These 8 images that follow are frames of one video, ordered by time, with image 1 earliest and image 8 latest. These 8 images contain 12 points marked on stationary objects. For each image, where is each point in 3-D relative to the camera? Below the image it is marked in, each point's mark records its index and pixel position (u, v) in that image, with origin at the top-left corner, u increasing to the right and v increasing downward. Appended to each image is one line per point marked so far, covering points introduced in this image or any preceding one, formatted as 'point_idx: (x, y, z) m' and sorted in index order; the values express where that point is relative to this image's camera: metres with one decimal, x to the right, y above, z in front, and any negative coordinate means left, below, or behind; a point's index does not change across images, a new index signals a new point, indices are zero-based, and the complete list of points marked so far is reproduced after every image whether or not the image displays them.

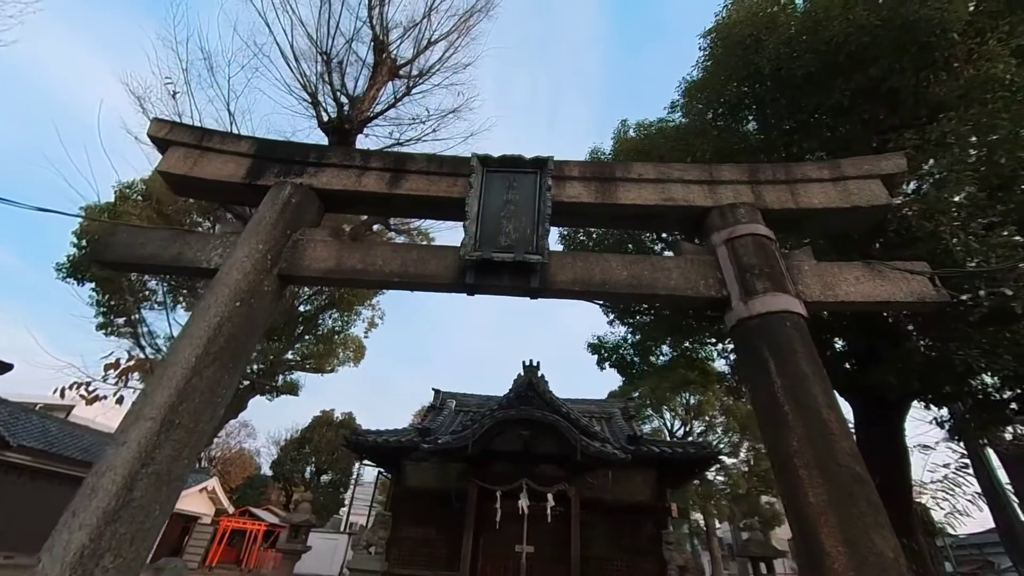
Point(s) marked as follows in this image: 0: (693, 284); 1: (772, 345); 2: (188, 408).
0: (+1.6, 0.0, +3.7) m
1: (+2.0, -0.4, +3.2) m
2: (-2.3, -0.8, +3.0) m
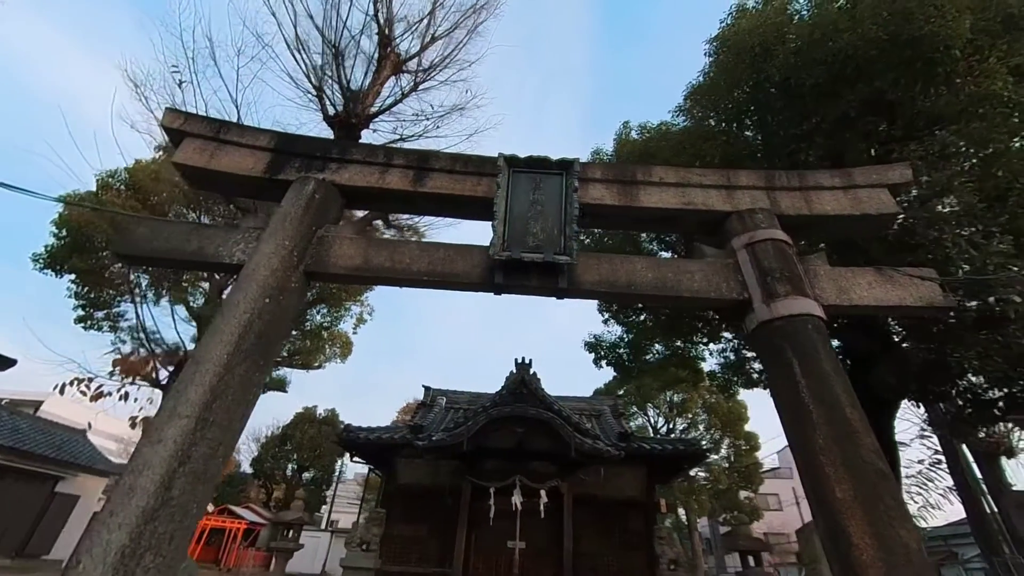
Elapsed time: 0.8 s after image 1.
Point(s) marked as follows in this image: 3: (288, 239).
0: (+1.8, 0.0, +3.8) m
1: (+2.2, -0.5, +3.3) m
2: (-2.0, -0.8, +3.0) m
3: (-1.9, +0.4, +3.7) m
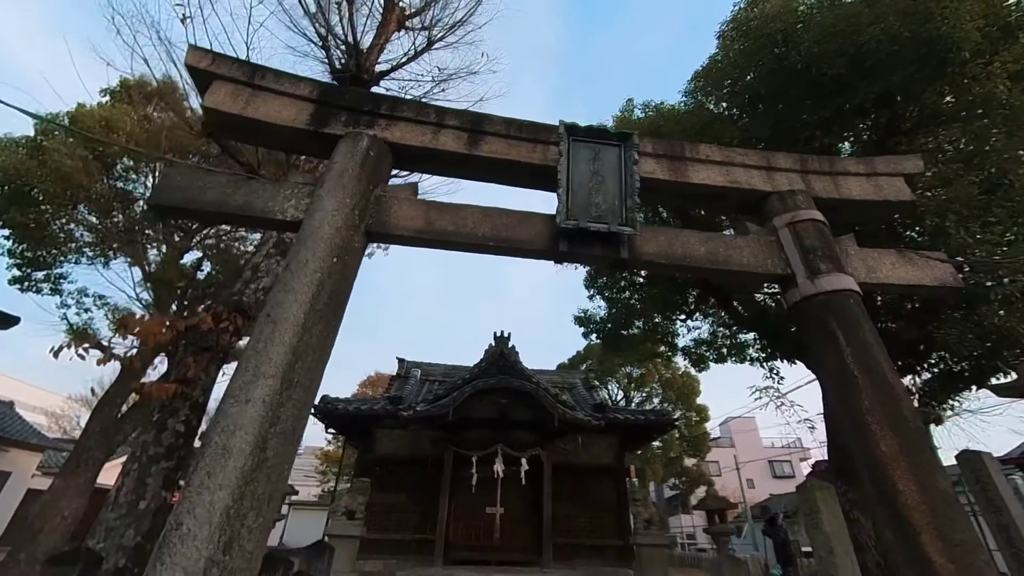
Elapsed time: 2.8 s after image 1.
0: (+2.4, +0.2, +4.0) m
1: (+2.8, -0.3, +3.6) m
2: (-1.4, -0.5, +2.9) m
3: (-1.4, +0.8, +3.5) m
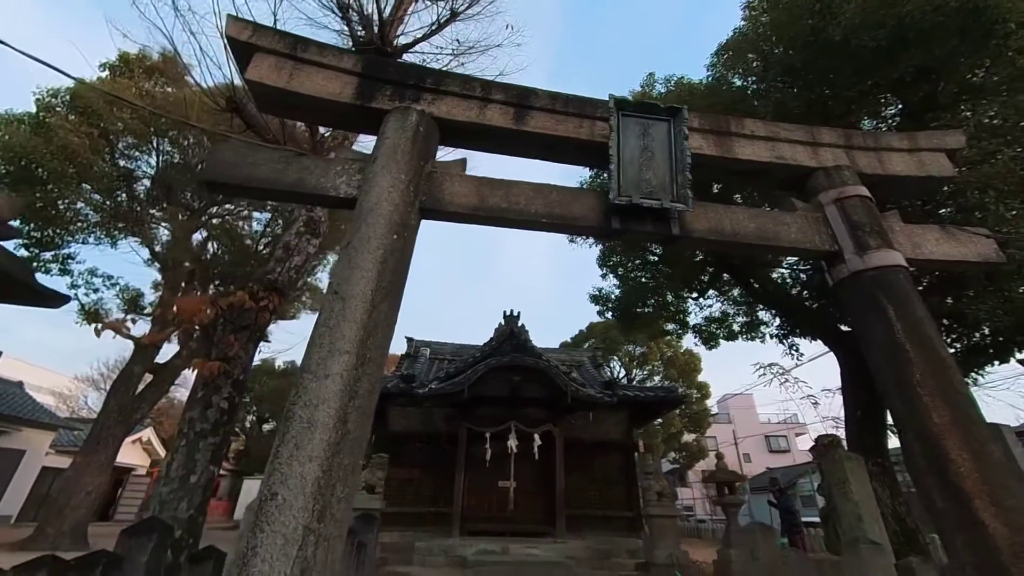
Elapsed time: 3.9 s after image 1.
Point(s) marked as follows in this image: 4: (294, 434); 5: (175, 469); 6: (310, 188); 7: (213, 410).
0: (+2.8, +0.5, +4.0) m
1: (+3.2, 0.0, +3.6) m
2: (-0.9, -0.4, +2.9) m
3: (-0.9, +0.9, +3.5) m
4: (-1.3, -0.9, +2.5) m
5: (-3.6, -1.9, +4.6) m
6: (-1.7, +0.8, +3.5) m
7: (-3.4, -1.4, +4.8) m
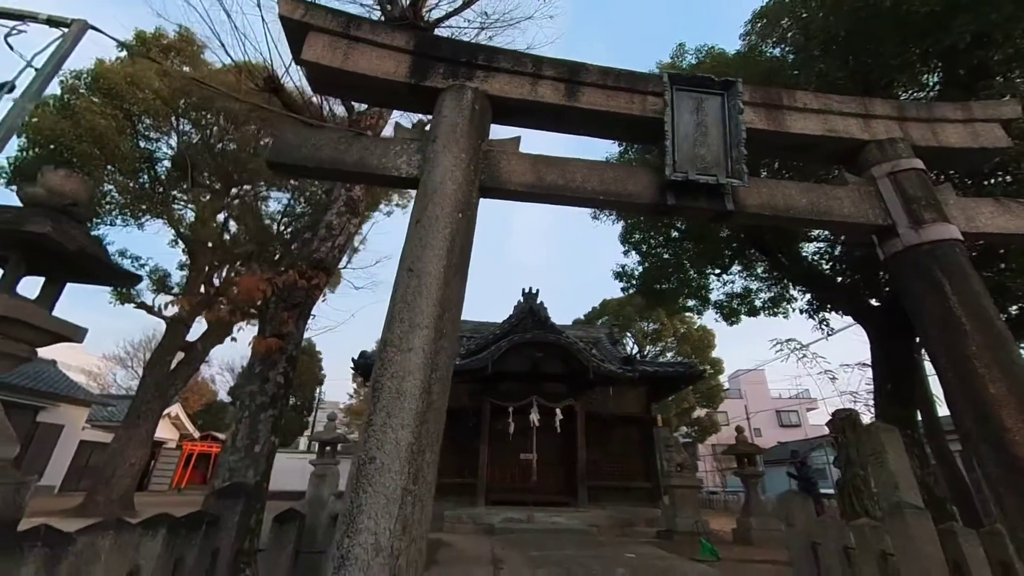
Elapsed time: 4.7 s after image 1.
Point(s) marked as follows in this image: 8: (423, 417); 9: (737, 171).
0: (+3.3, +0.7, +4.0) m
1: (+3.7, +0.2, +3.7) m
2: (-0.4, -0.2, +3.0) m
3: (-0.4, +1.1, +3.5) m
4: (-0.8, -0.7, +2.6) m
5: (-3.1, -1.7, +4.8) m
6: (-1.2, +1.0, +3.6) m
7: (-2.9, -1.1, +5.1) m
8: (-0.6, -0.8, +2.7) m
9: (+2.0, +1.0, +3.8) m
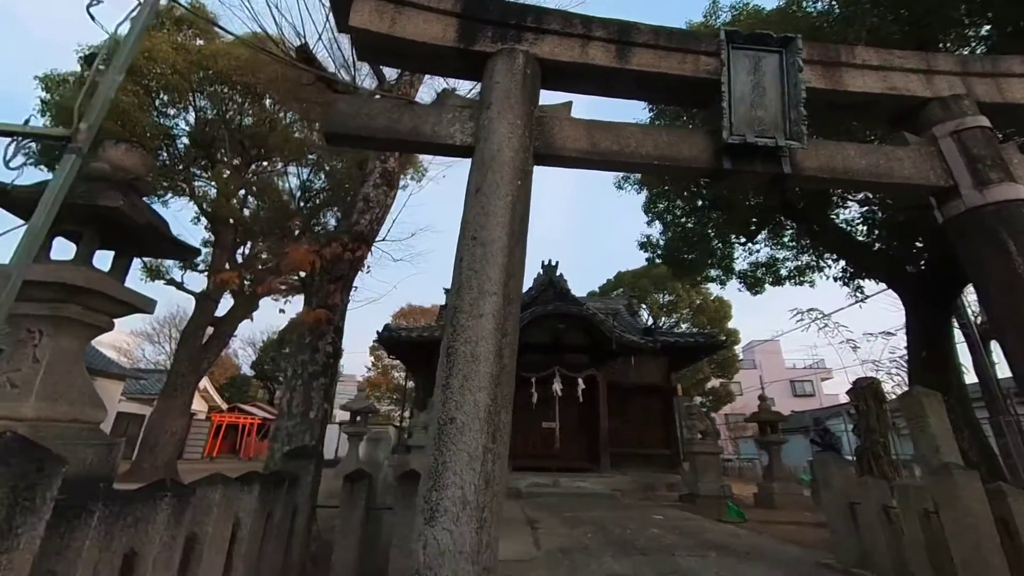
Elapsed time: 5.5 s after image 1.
0: (+3.8, +1.1, +3.9) m
1: (+4.2, +0.5, +3.6) m
2: (0.0, 0.0, +3.0) m
3: (+0.1, +1.4, +3.5) m
4: (-0.3, -0.5, +2.7) m
5: (-2.6, -1.4, +5.0) m
6: (-0.7, +1.3, +3.6) m
7: (-2.4, -0.8, +5.2) m
8: (-0.1, -0.6, +2.8) m
9: (+2.5, +1.4, +3.7) m
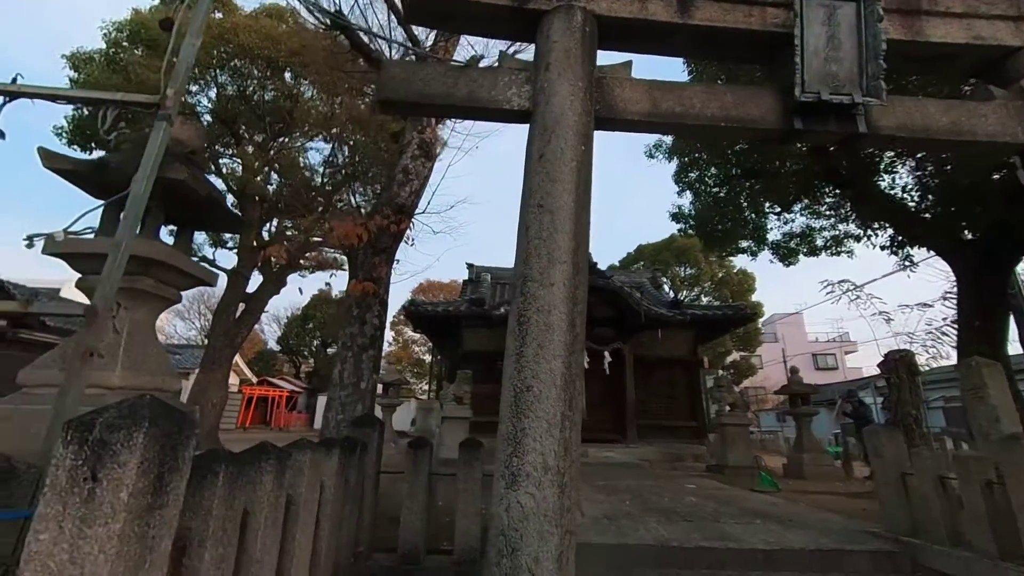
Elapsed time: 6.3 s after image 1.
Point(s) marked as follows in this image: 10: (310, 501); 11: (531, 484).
0: (+4.3, +1.4, +3.6) m
1: (+4.7, +0.8, +3.3) m
2: (+0.5, +0.3, +3.0) m
3: (+0.5, +1.7, +3.3) m
4: (+0.1, -0.3, +2.7) m
5: (-2.0, -1.1, +5.1) m
6: (-0.2, +1.5, +3.5) m
7: (-1.8, -0.5, +5.3) m
8: (+0.4, -0.4, +2.7) m
9: (+3.0, +1.6, +3.5) m
10: (-1.2, -1.2, +2.4) m
11: (+0.1, -1.1, +2.5) m
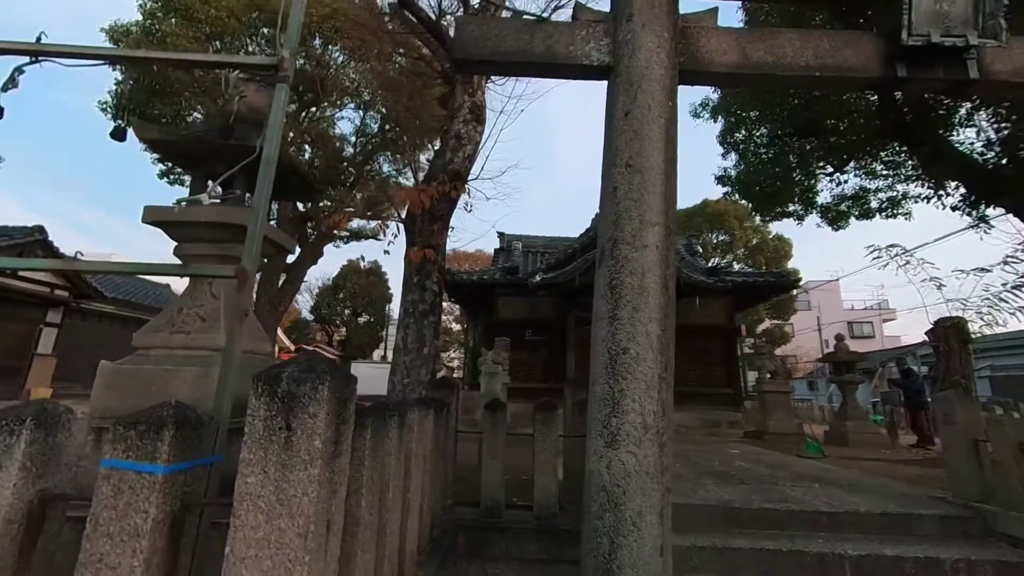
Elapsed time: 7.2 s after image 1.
0: (+4.9, +1.7, +3.3) m
1: (+5.3, +1.1, +3.0) m
2: (+1.1, +0.5, +2.9) m
3: (+1.1, +1.9, +3.2) m
4: (+0.7, -0.1, +2.7) m
5: (-1.3, -0.7, +5.3) m
6: (+0.4, +1.8, +3.3) m
7: (-1.1, -0.1, +5.4) m
8: (+1.0, -0.1, +2.7) m
9: (+3.6, +1.9, +3.2) m
10: (-0.6, -1.0, +2.5) m
11: (+0.7, -0.9, +2.5) m
